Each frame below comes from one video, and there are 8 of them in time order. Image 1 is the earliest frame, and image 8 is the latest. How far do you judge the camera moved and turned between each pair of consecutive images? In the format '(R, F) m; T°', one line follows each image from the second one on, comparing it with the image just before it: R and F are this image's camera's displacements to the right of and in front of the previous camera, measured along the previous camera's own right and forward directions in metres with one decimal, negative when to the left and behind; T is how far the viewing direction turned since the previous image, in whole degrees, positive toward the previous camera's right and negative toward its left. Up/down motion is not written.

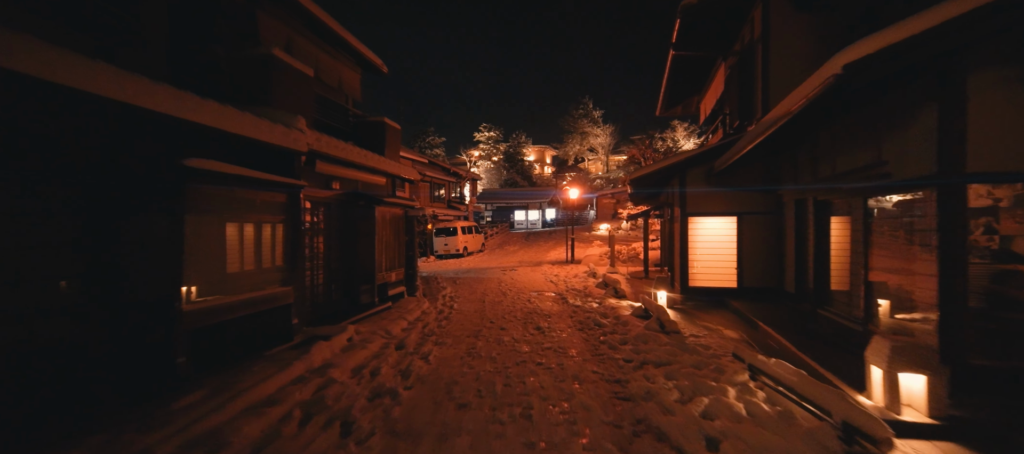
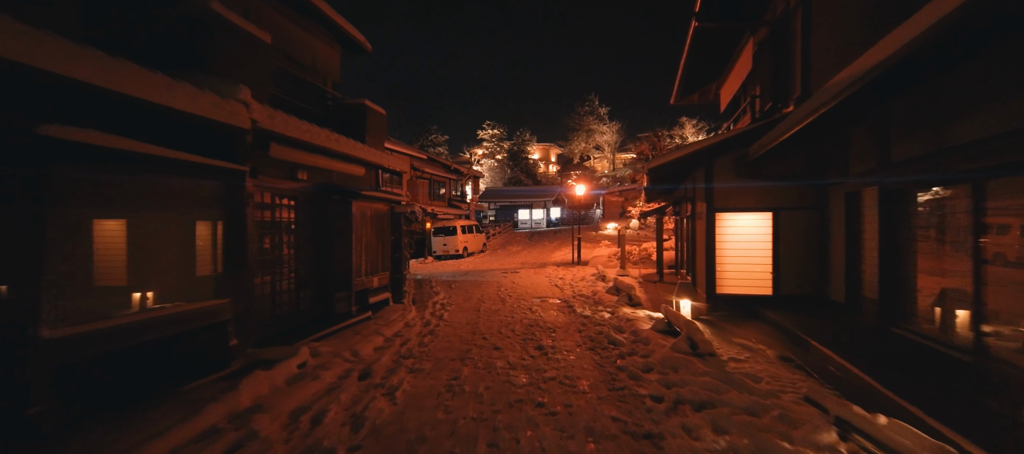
(+0.1, +1.1) m; -1°
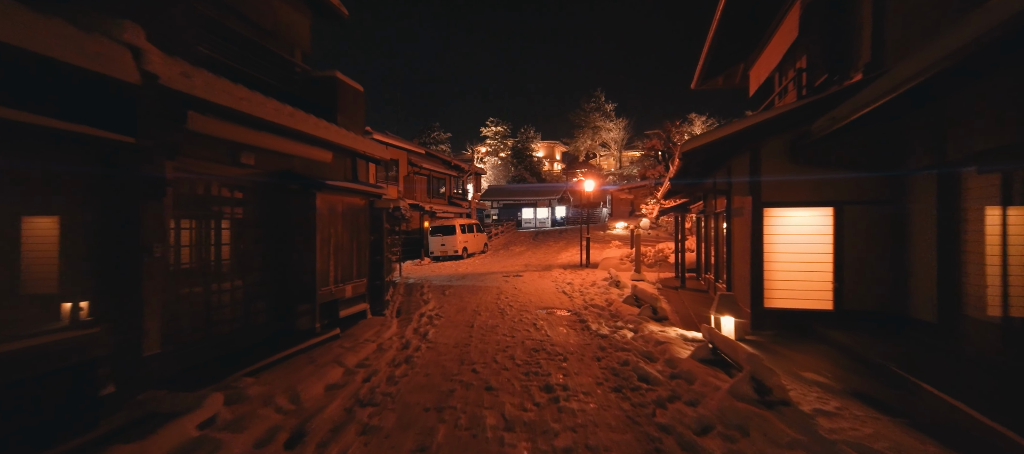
(+0.1, +1.3) m; -1°
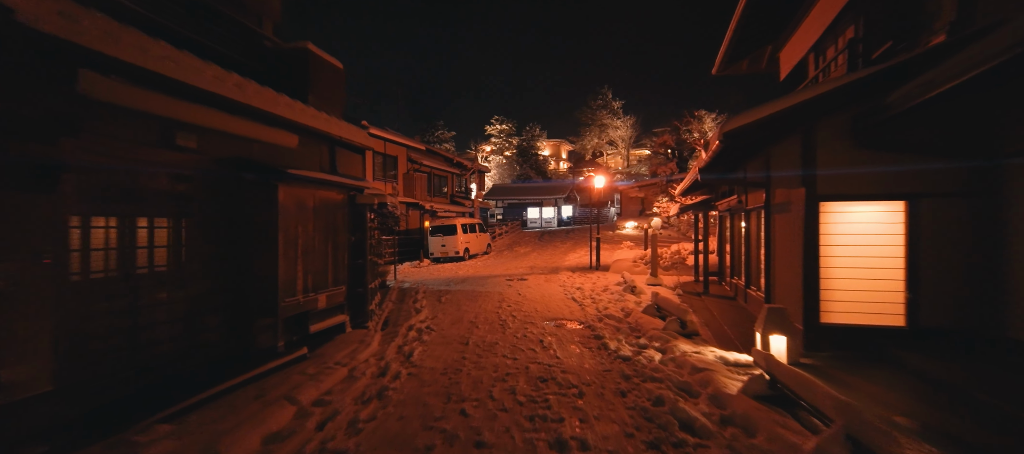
(0.0, +1.0) m; -1°
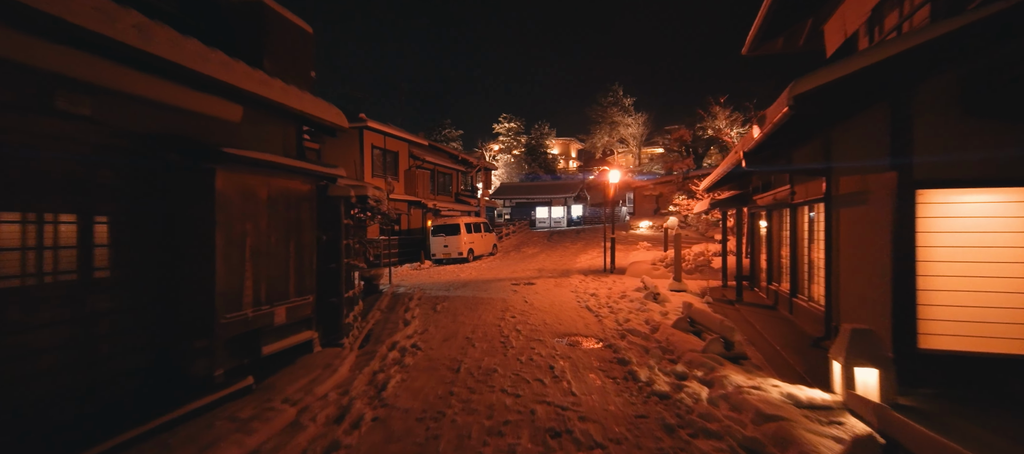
(+0.1, +1.1) m; -1°
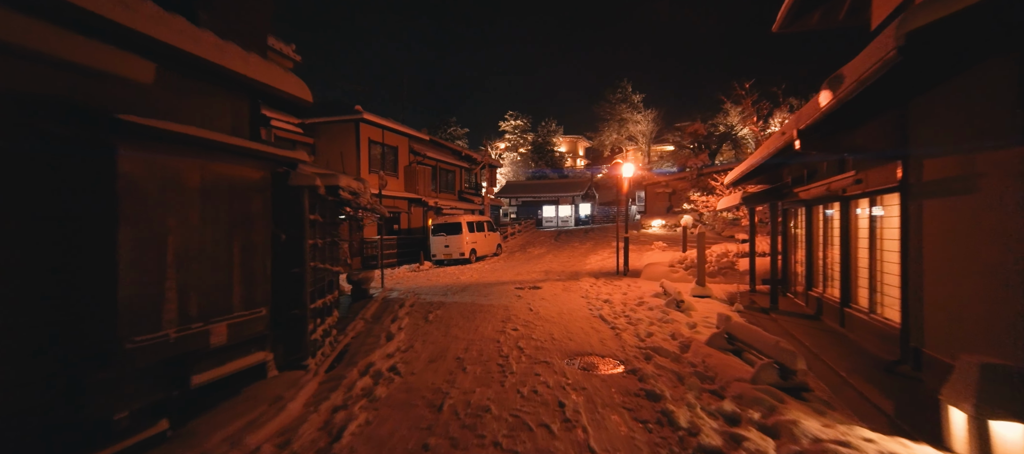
(+0.1, +1.0) m; -1°
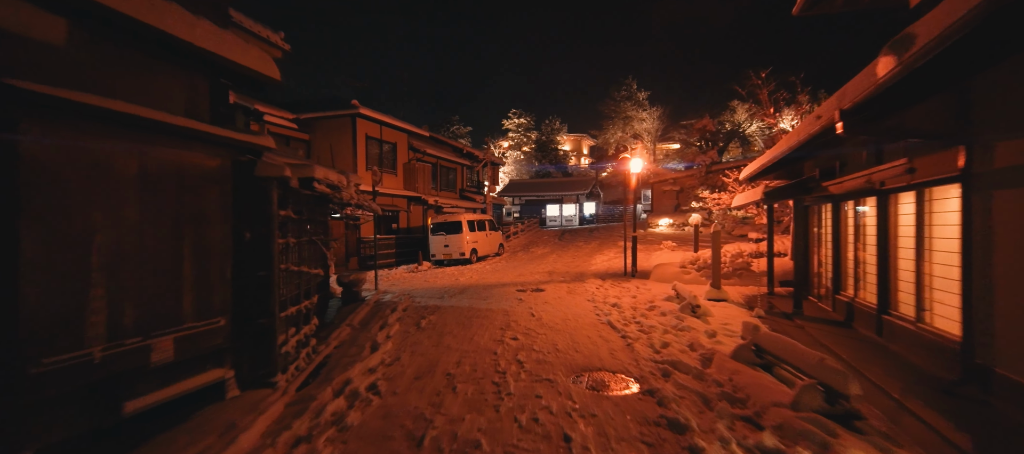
(+0.1, +0.6) m; -1°
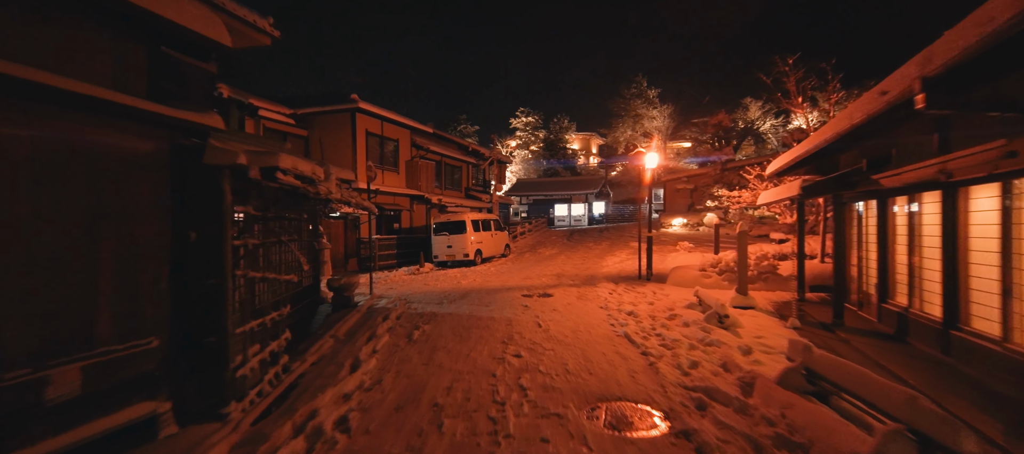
(+0.1, +0.7) m; -1°
